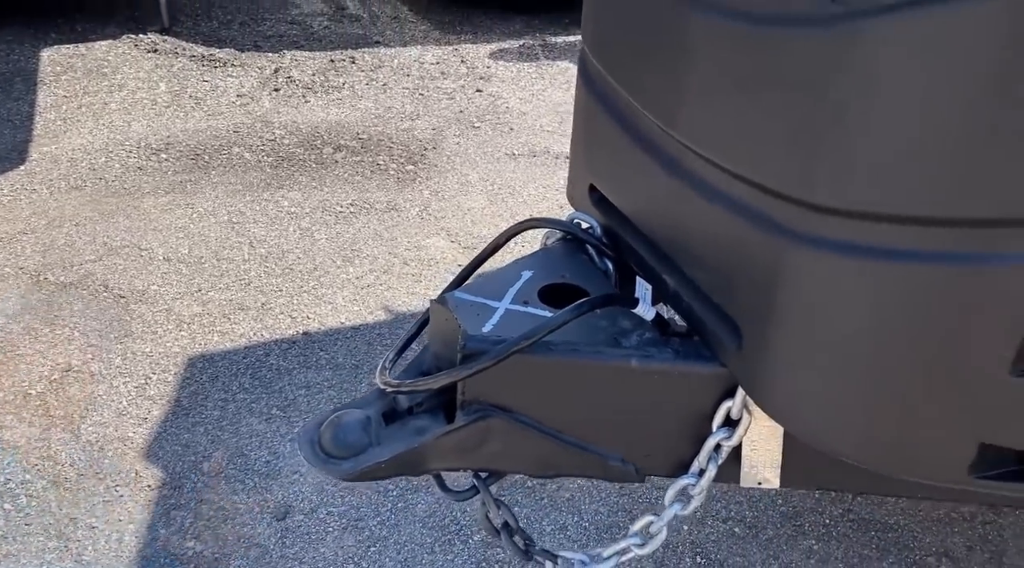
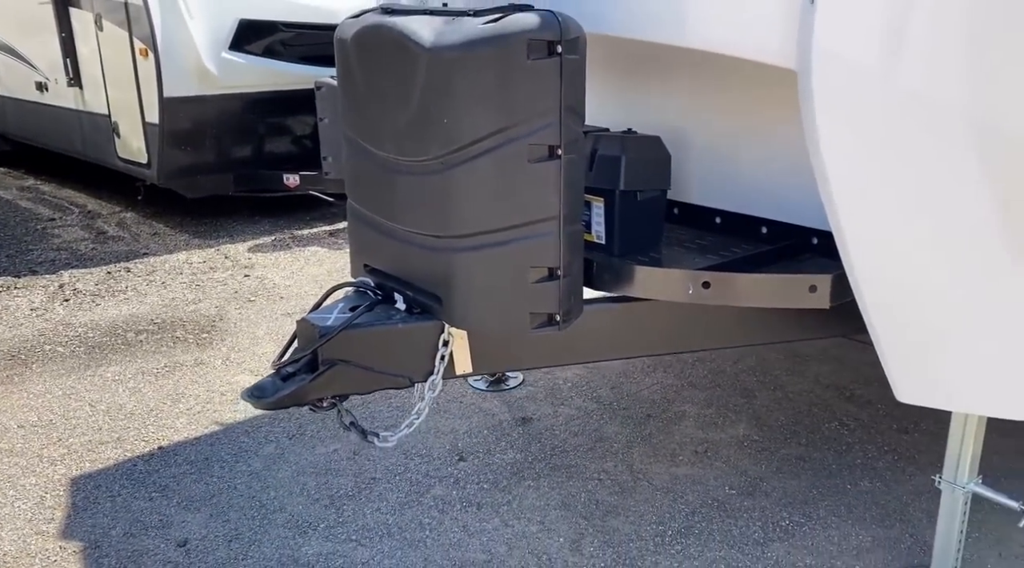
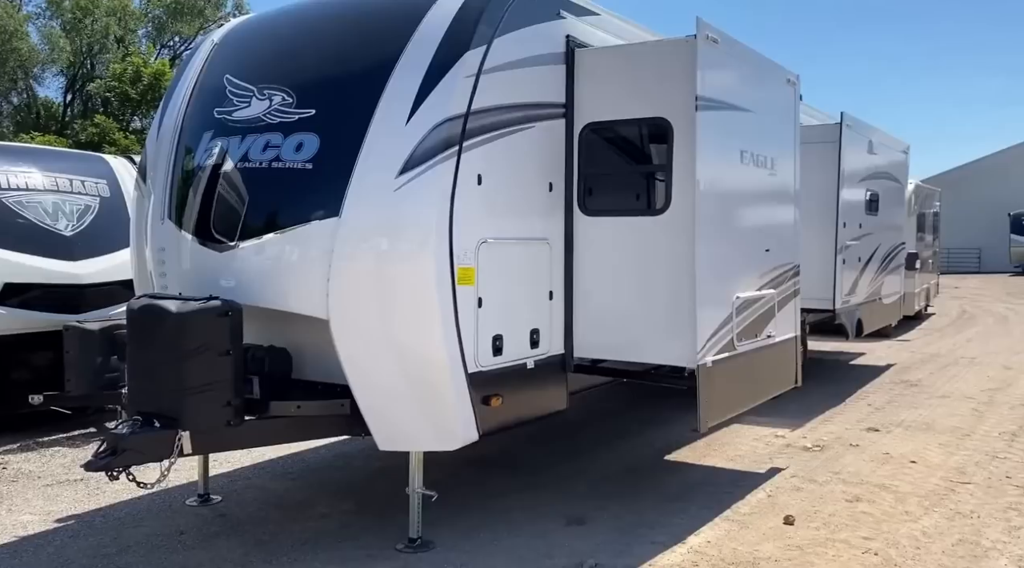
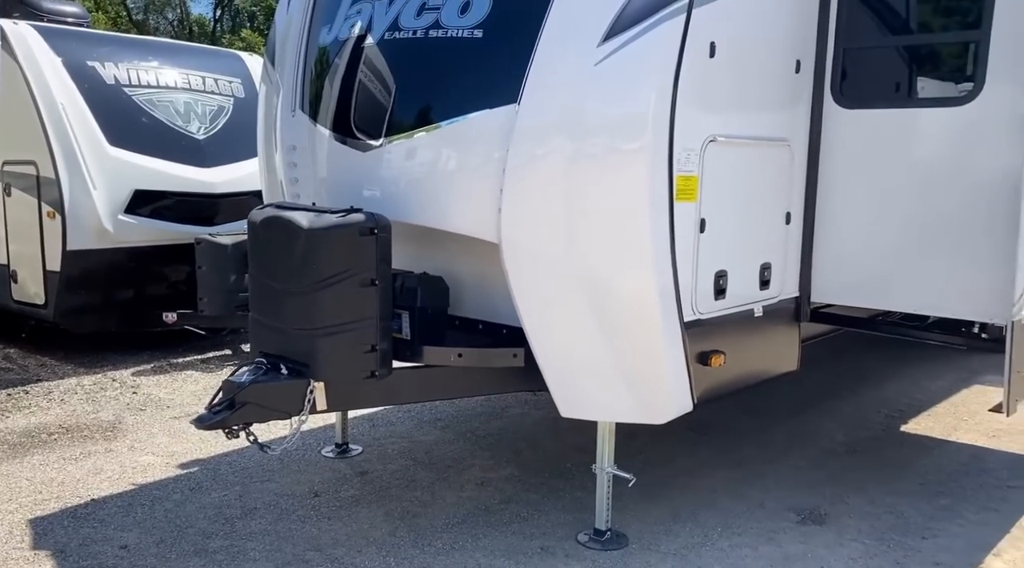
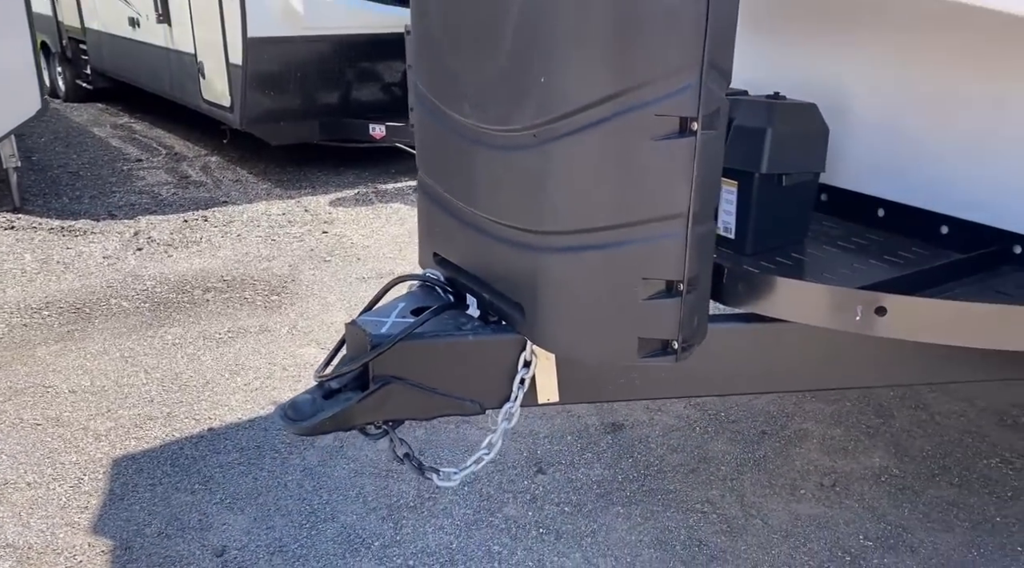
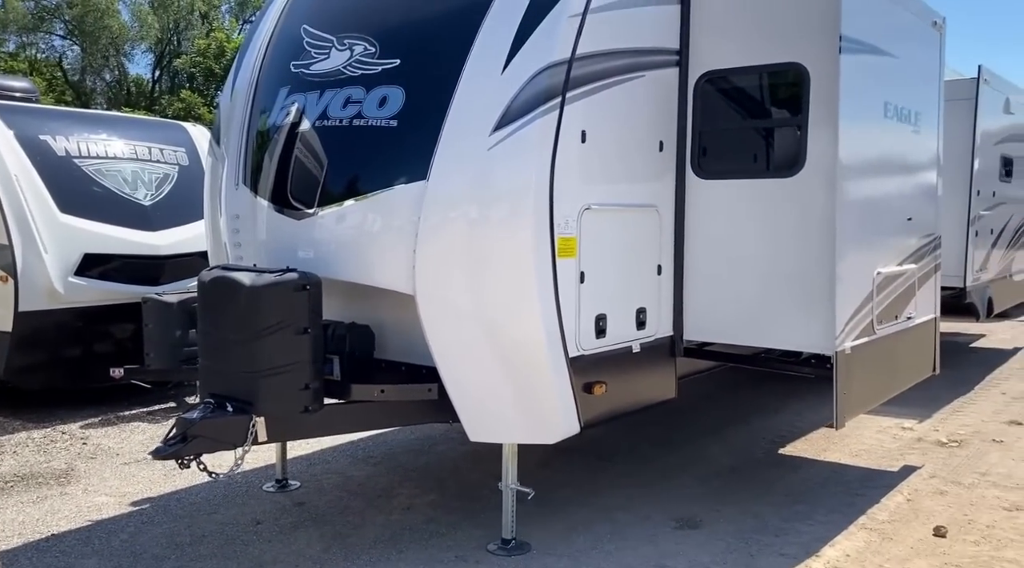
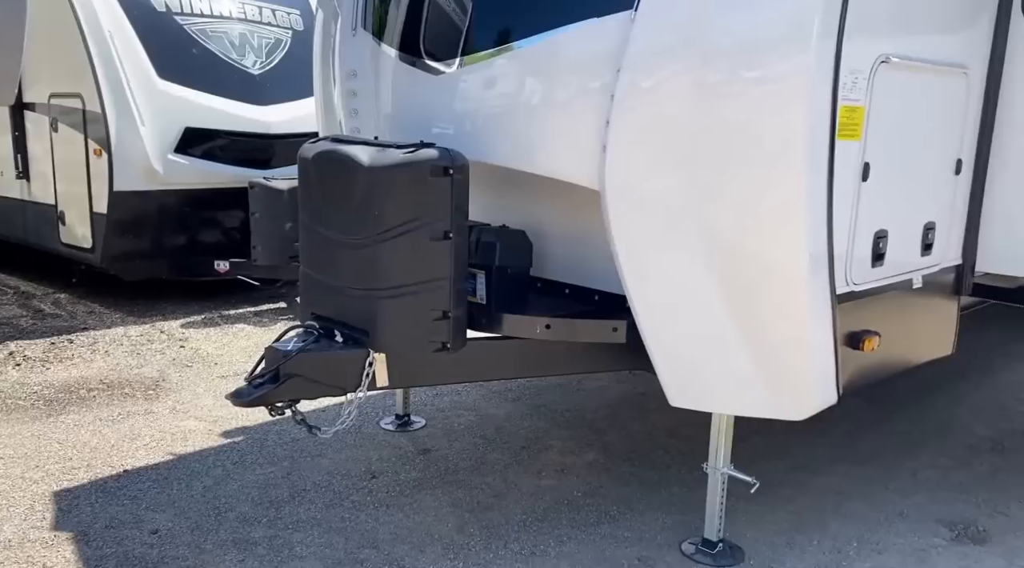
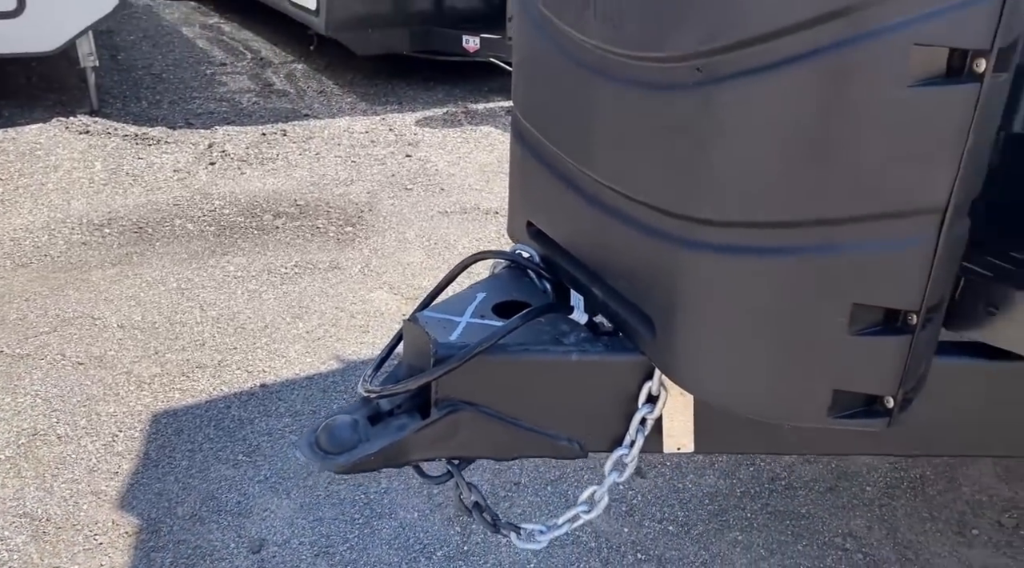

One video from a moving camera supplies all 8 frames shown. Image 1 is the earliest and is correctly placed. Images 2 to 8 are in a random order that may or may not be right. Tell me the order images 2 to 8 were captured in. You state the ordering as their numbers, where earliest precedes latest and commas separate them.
8, 5, 2, 7, 4, 6, 3
